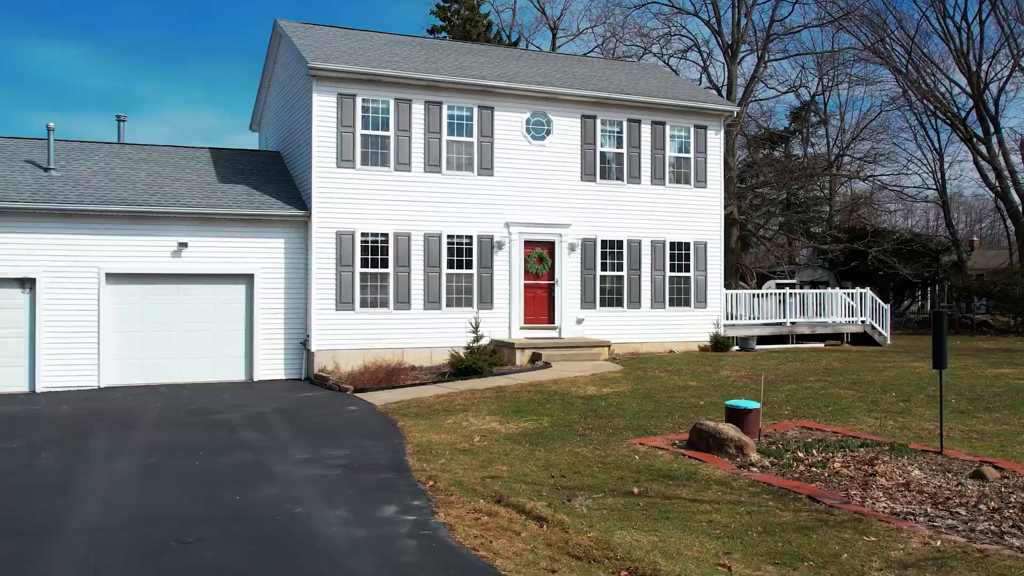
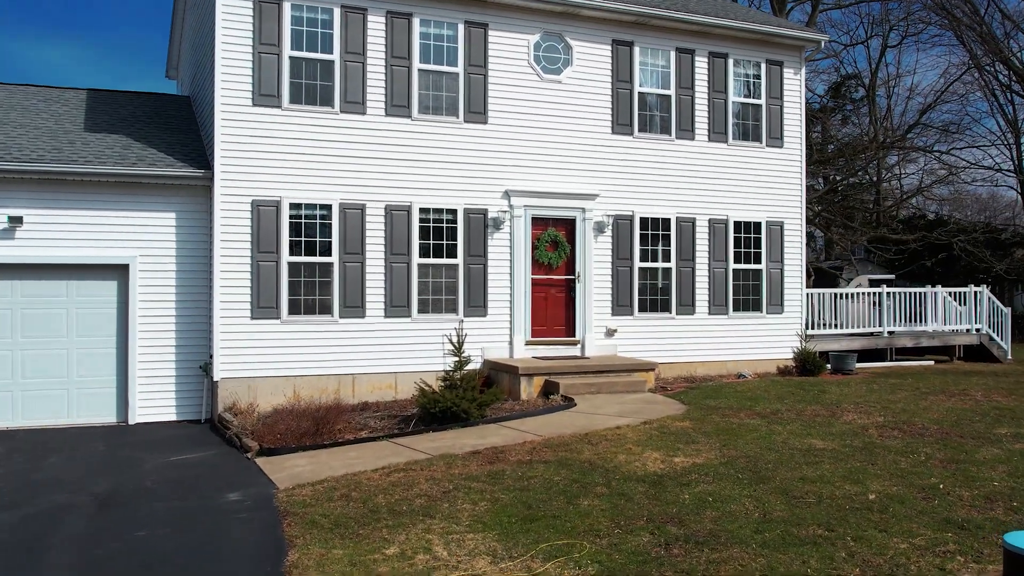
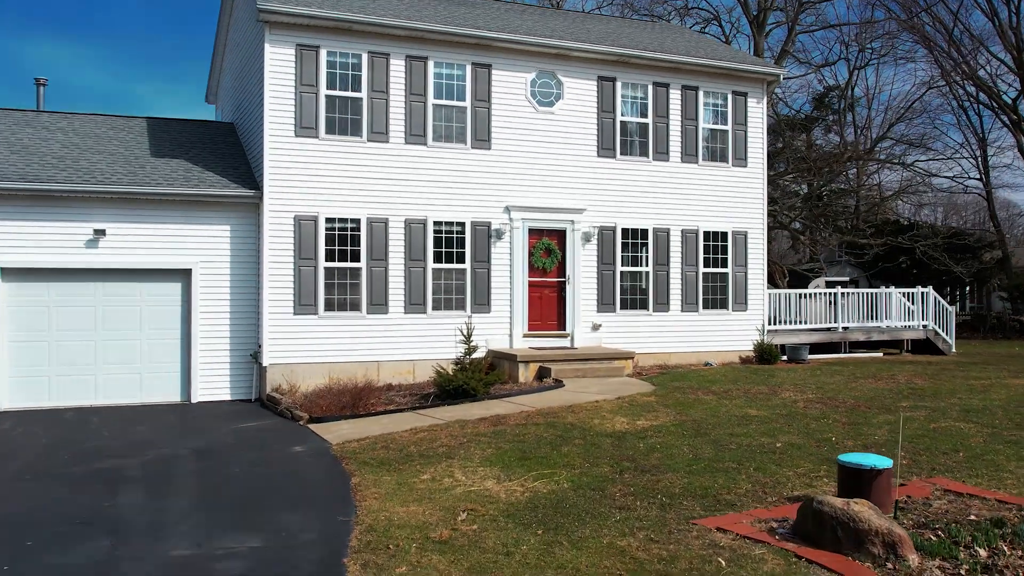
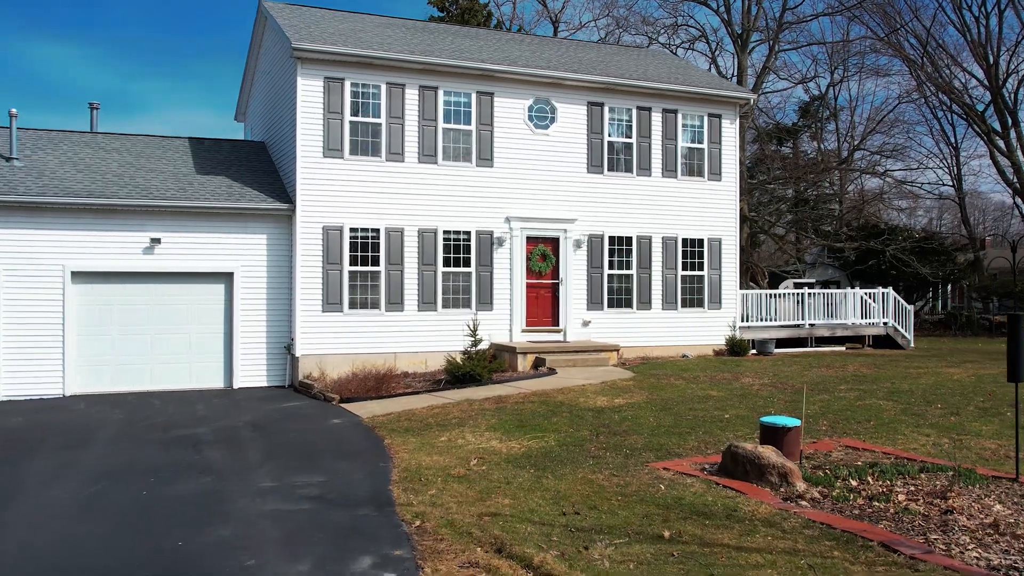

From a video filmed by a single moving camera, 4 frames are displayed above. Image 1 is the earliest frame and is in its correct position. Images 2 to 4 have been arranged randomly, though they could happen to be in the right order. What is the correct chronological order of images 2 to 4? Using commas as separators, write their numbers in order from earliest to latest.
4, 3, 2
